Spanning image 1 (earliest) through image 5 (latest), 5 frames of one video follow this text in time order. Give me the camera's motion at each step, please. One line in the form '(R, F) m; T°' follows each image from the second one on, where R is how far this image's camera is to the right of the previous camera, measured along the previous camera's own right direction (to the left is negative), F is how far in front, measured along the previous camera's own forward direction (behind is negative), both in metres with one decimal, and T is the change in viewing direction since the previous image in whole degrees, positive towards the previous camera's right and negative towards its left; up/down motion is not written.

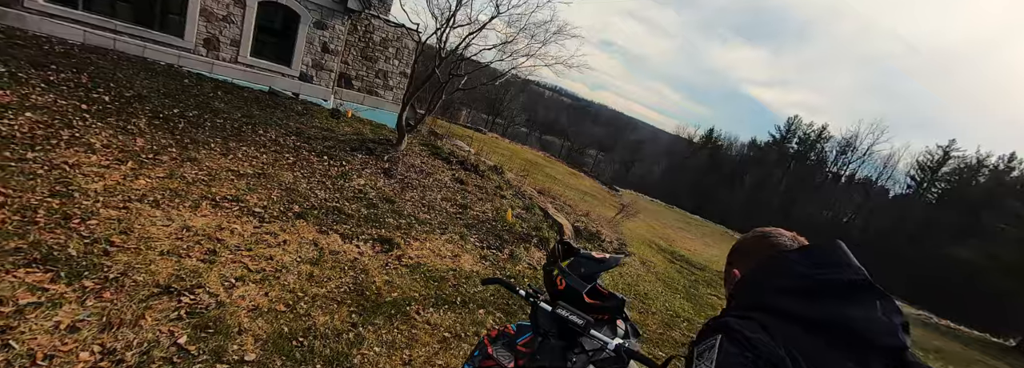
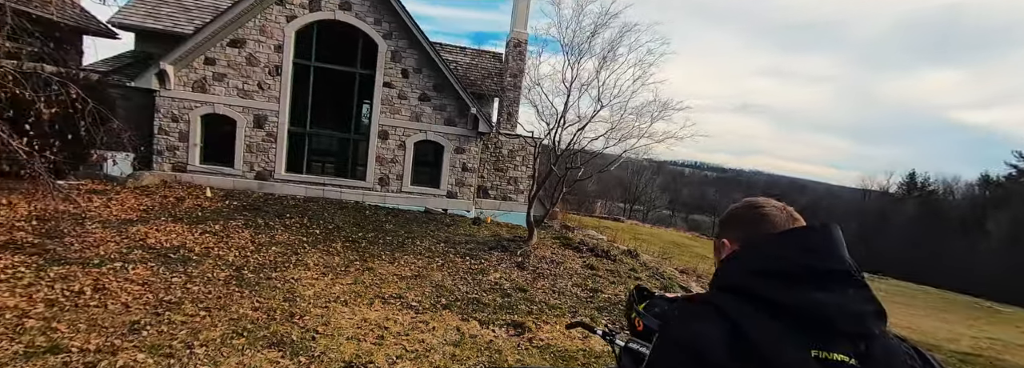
(+0.5, -0.4) m; -19°
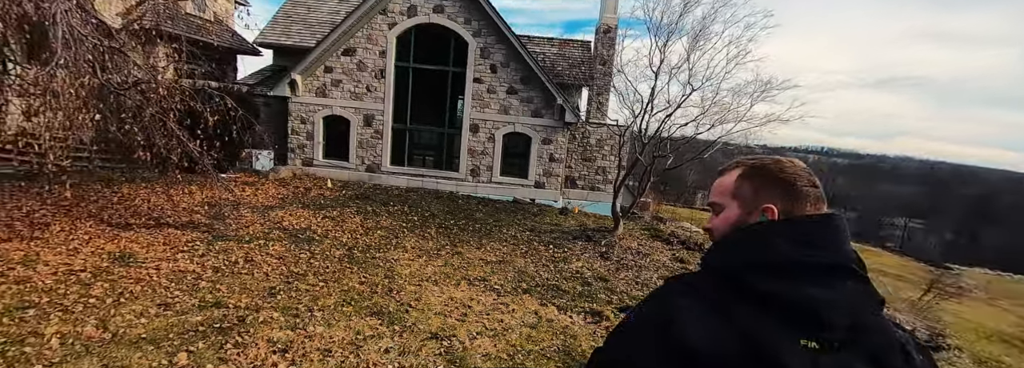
(+0.3, -0.2) m; -13°
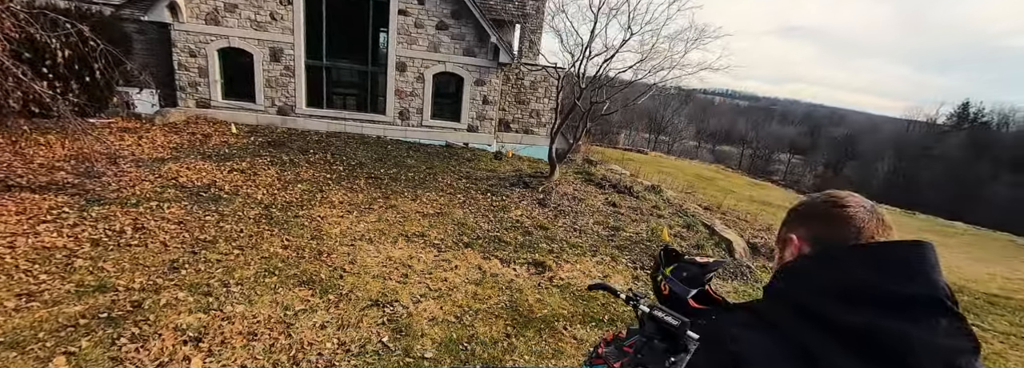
(-0.2, +0.4) m; +10°
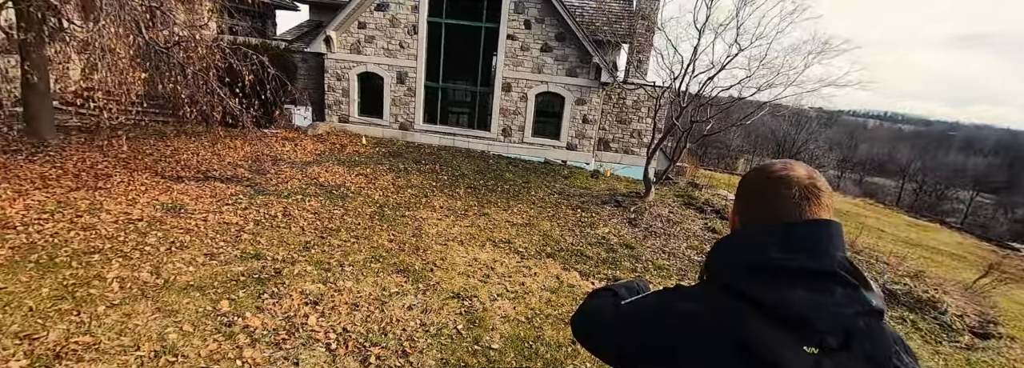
(+0.4, -0.3) m; -14°
